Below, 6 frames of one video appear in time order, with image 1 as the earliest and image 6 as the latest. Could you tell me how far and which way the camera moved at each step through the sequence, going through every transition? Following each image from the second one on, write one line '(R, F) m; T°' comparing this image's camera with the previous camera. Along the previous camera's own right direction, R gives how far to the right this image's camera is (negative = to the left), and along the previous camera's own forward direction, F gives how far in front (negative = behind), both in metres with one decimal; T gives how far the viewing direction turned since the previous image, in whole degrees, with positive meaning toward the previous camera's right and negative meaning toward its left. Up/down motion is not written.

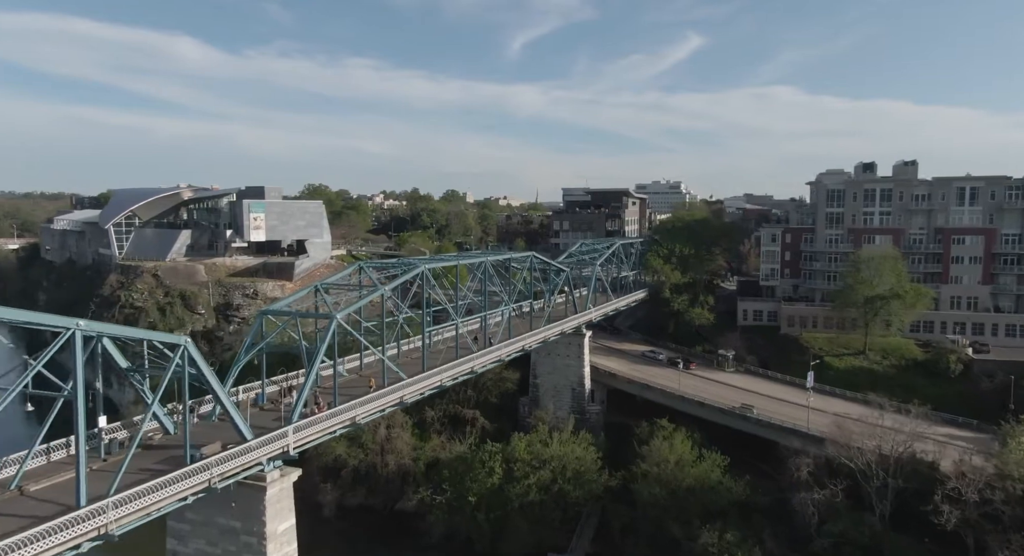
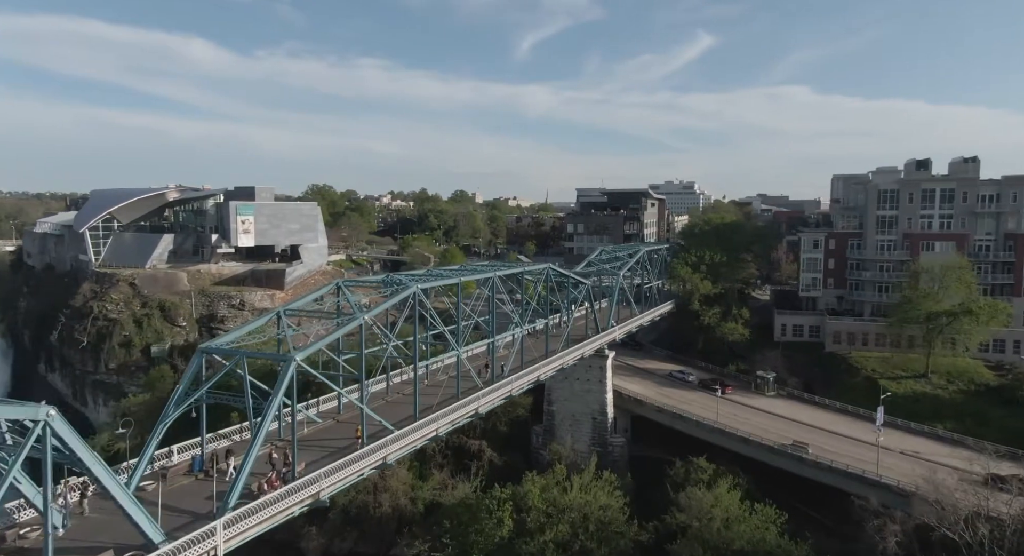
(-0.1, +3.6) m; -1°
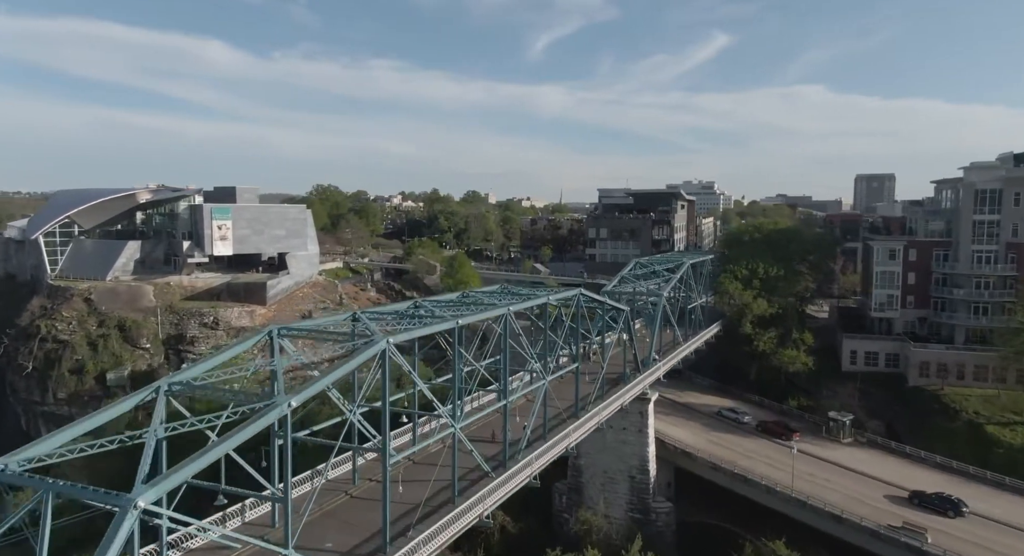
(-0.1, +5.2) m; -1°
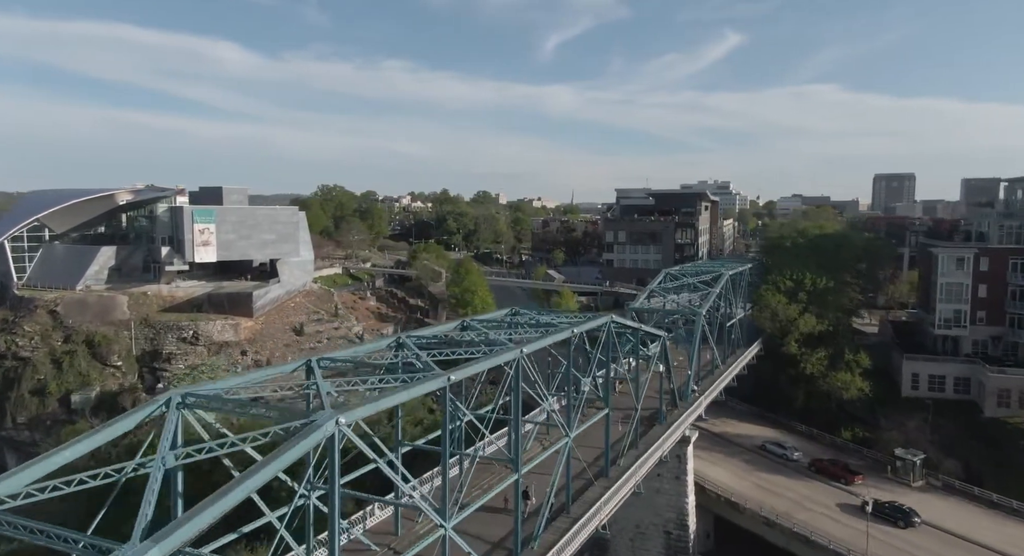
(-0.1, +3.3) m; -1°
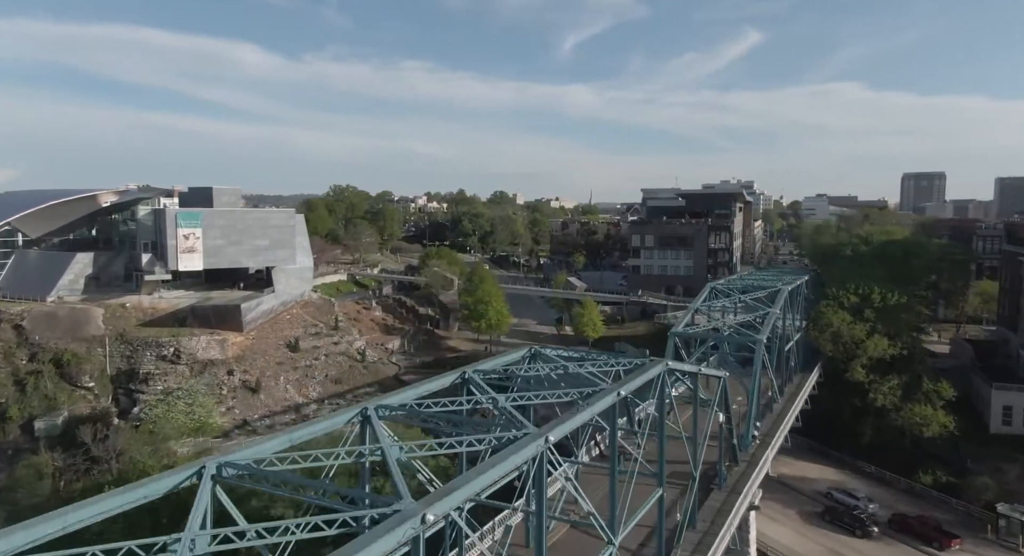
(0.0, +3.3) m; -2°
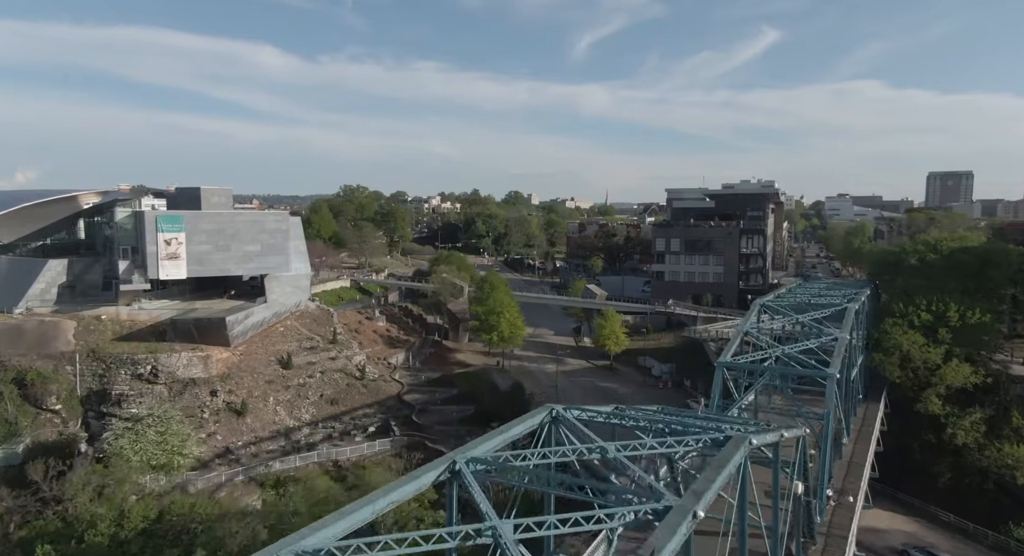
(0.0, +2.8) m; -1°
